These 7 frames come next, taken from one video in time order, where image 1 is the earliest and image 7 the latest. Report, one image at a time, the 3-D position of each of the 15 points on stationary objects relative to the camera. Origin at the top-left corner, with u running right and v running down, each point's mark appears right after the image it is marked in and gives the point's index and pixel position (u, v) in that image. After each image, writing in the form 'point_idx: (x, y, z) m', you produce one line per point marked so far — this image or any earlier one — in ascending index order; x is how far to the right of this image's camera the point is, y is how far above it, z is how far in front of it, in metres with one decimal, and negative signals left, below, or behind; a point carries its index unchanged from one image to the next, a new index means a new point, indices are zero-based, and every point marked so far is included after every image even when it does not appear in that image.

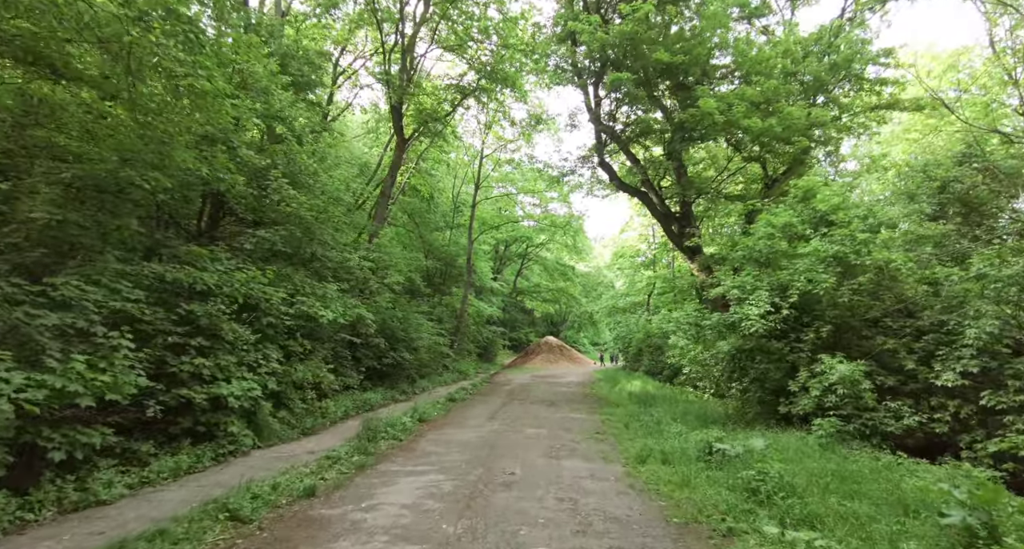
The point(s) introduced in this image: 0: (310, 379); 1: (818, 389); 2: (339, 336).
0: (-4.6, -2.4, +11.8) m
1: (+5.6, -2.1, +9.4) m
2: (-4.8, -1.8, +14.5) m
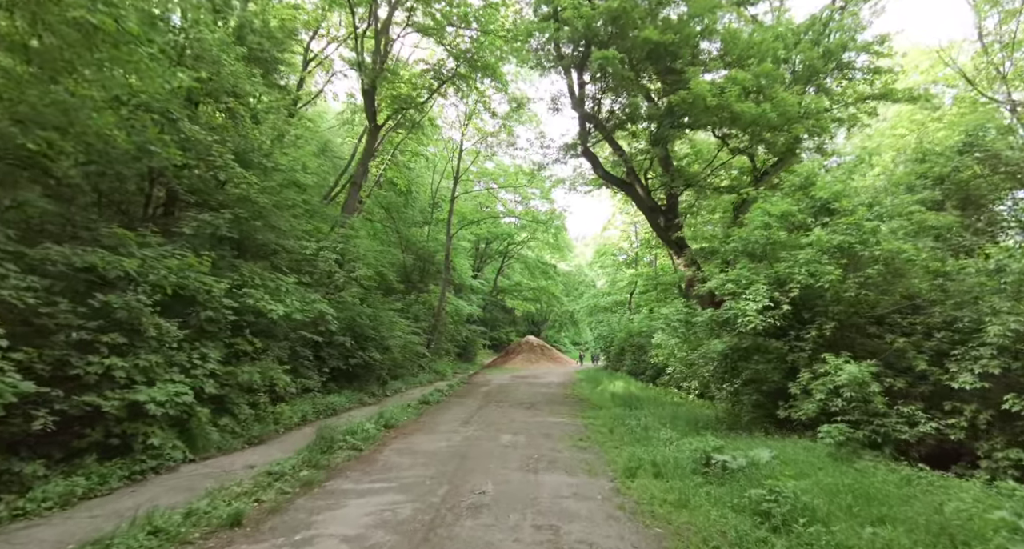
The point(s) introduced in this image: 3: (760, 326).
0: (-5.1, -2.2, +10.5) m
1: (+5.2, -2.0, +8.6) m
2: (-5.4, -1.6, +13.3) m
3: (+4.7, -1.0, +9.7) m
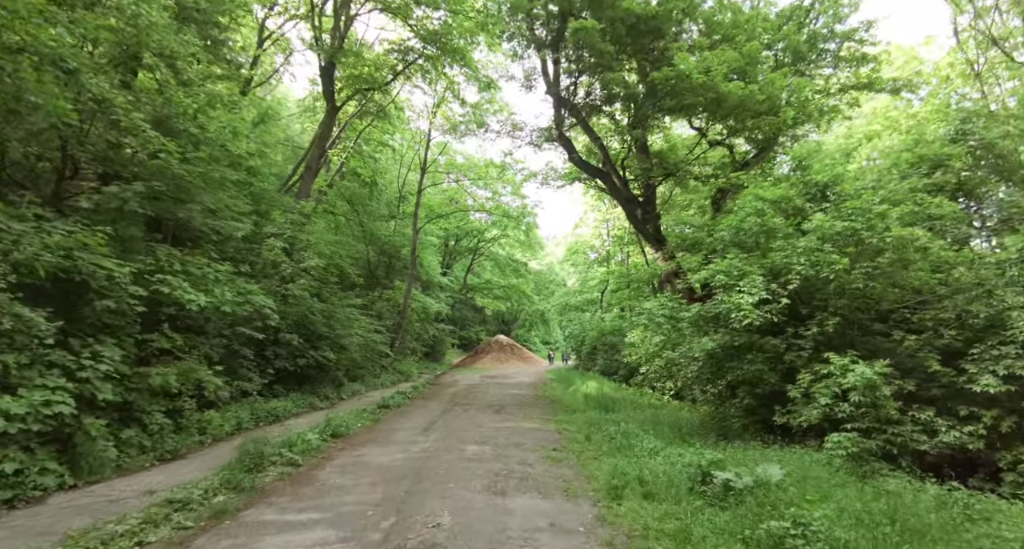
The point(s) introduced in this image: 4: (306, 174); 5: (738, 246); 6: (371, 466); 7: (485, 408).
0: (-5.7, -1.9, +9.0) m
1: (+4.7, -1.8, +7.6) m
2: (-6.2, -1.3, +11.7) m
3: (+4.1, -0.8, +8.7) m
4: (-7.9, +3.9, +19.5) m
5: (+4.6, +0.6, +10.4) m
6: (-2.2, -3.1, +8.2) m
7: (-0.9, -4.3, +16.3) m
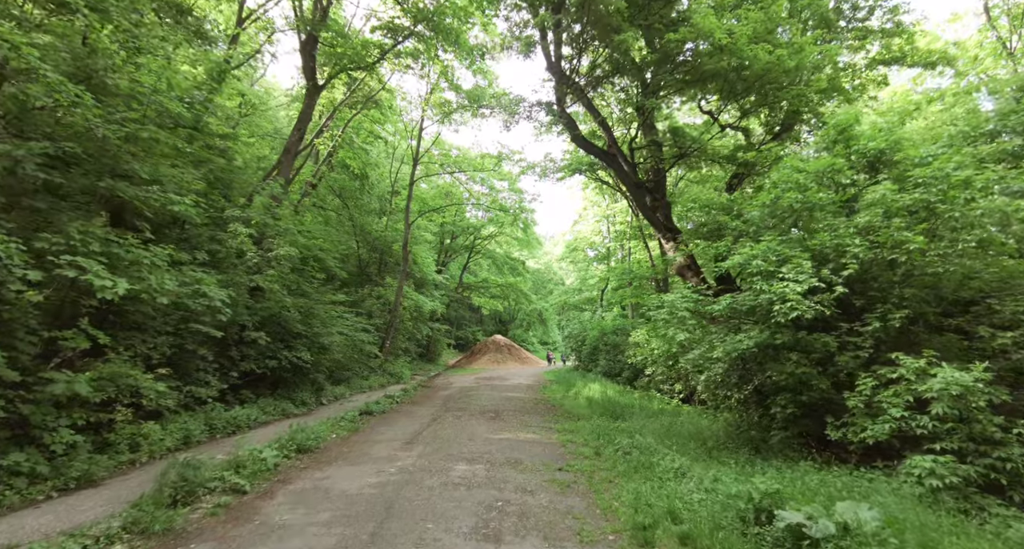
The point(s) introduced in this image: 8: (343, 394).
0: (-5.8, -1.7, +7.4) m
1: (+4.6, -1.6, +6.1) m
2: (-6.3, -1.1, +10.1) m
3: (+4.1, -0.6, +7.2) m
4: (-8.0, +4.1, +17.9) m
5: (+4.6, +0.8, +8.9) m
6: (-2.3, -2.8, +6.6) m
7: (-1.0, -4.0, +14.8) m
8: (-5.8, -4.1, +17.6) m
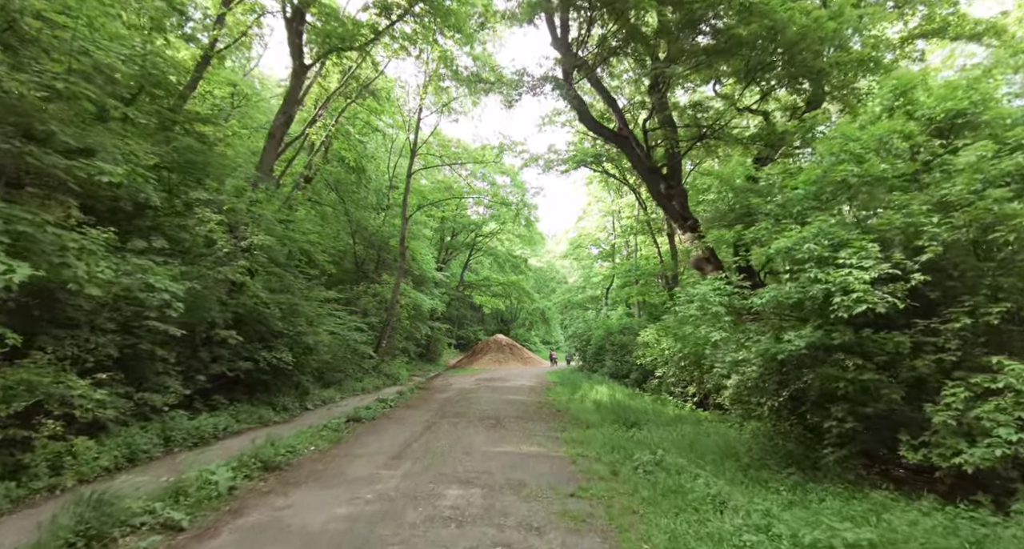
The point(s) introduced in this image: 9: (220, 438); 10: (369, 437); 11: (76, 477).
0: (-5.7, -1.5, +6.1) m
1: (+4.6, -1.4, +4.7) m
2: (-6.2, -0.9, +8.8) m
3: (+4.1, -0.4, +5.8) m
4: (-7.9, +4.3, +16.6) m
5: (+4.6, +1.0, +7.5) m
6: (-2.3, -2.7, +5.3) m
7: (-0.9, -3.9, +13.5) m
8: (-5.8, -3.9, +16.3) m
9: (-5.4, -3.0, +9.4) m
10: (-3.1, -3.5, +11.0) m
11: (-5.3, -2.5, +6.2) m
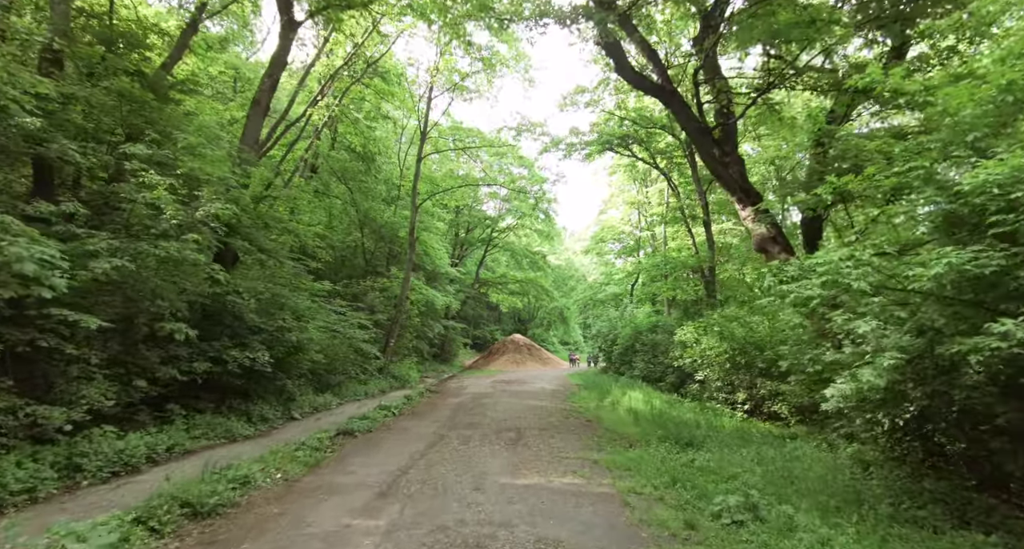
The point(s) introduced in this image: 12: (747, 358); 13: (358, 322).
0: (-5.5, -1.2, +3.8) m
1: (+4.9, -1.0, +2.1) m
2: (-5.9, -0.5, +6.6) m
3: (+4.4, 0.0, +3.3) m
4: (-7.3, +4.6, +14.4) m
5: (+4.9, +1.4, +5.0) m
6: (-2.0, -2.3, +2.9) m
7: (-0.4, -3.5, +11.0) m
8: (-5.2, -3.6, +14.0) m
9: (-5.0, -2.6, +7.2) m
10: (-2.7, -3.1, +8.7) m
11: (-5.1, -2.1, +4.0) m
12: (+7.0, -2.5, +15.4) m
13: (-5.9, -1.8, +19.6) m
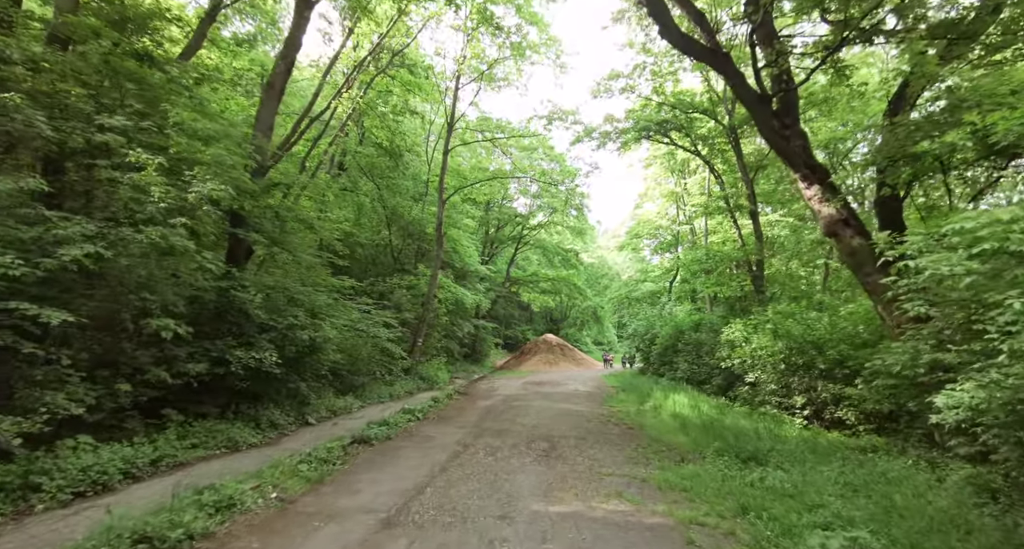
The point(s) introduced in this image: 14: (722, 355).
0: (-5.3, -1.0, +2.9) m
1: (+4.9, -0.7, +0.6) m
2: (-5.5, -0.4, +5.7) m
3: (+4.5, +0.2, +1.7) m
4: (-6.5, +4.7, +13.6) m
5: (+5.1, +1.6, +3.4) m
6: (-1.9, -2.1, +1.8) m
7: (+0.2, -3.3, +9.8) m
8: (-4.3, -3.4, +13.1) m
9: (-4.6, -2.5, +6.2) m
10: (-2.2, -2.9, +7.6) m
11: (-4.9, -2.0, +3.0) m
12: (+7.9, -2.2, +13.6) m
13: (-4.8, -1.6, +18.7) m
14: (+7.6, -2.9, +18.4) m
